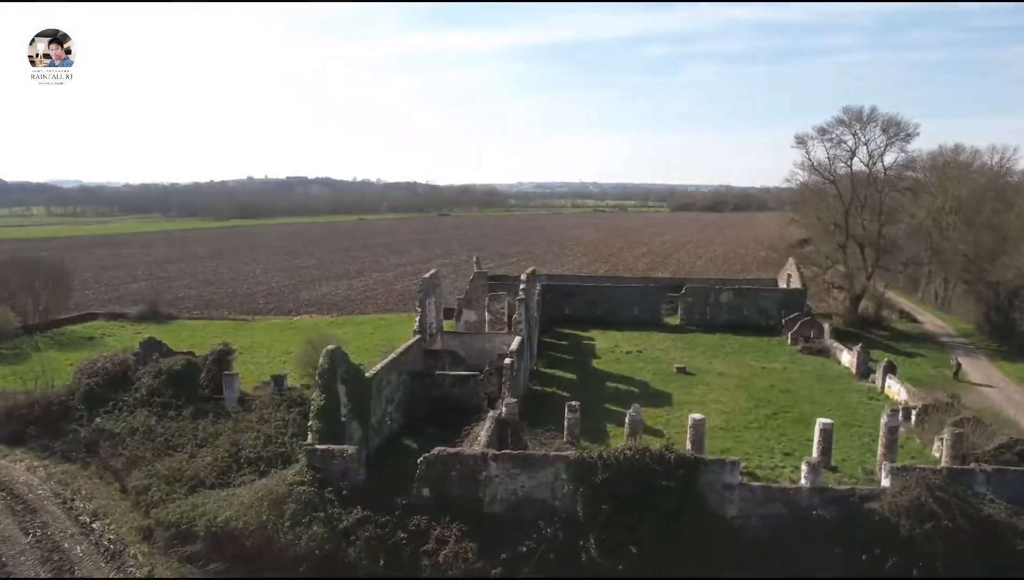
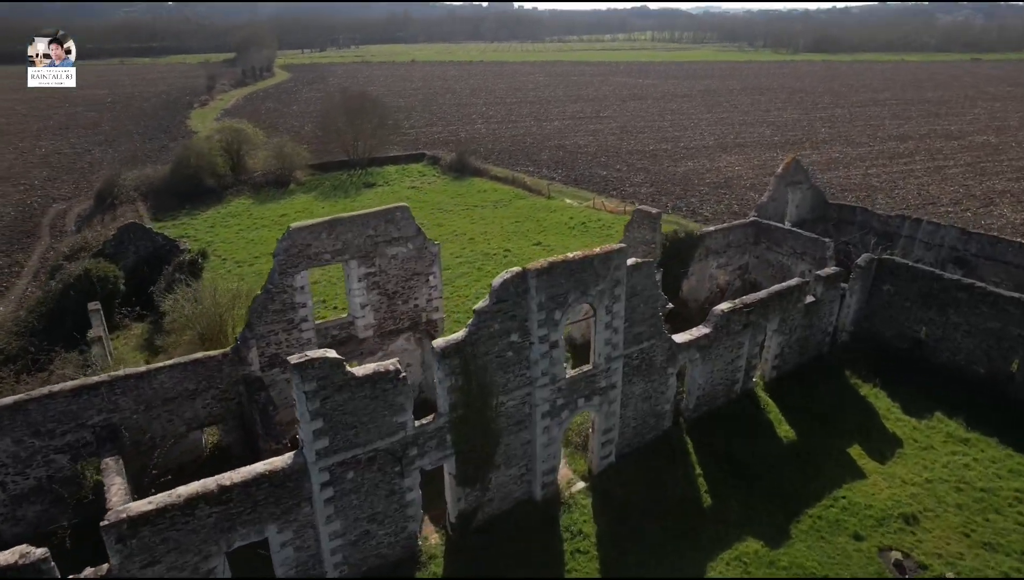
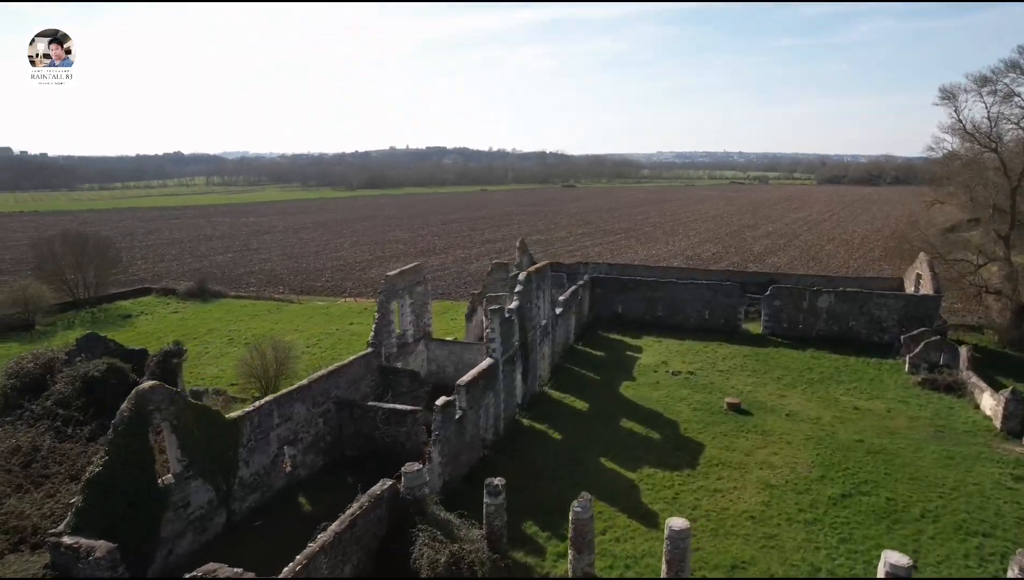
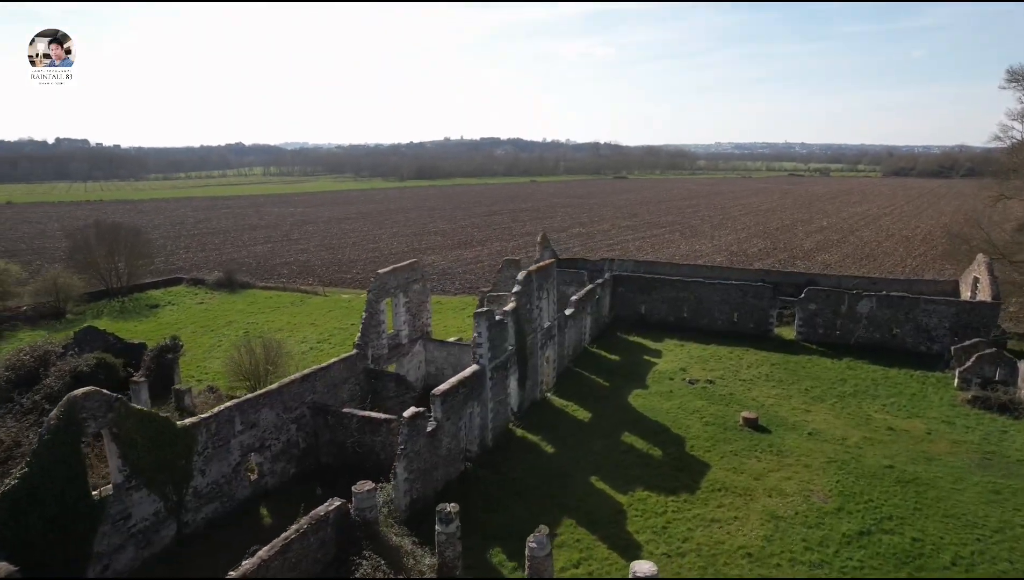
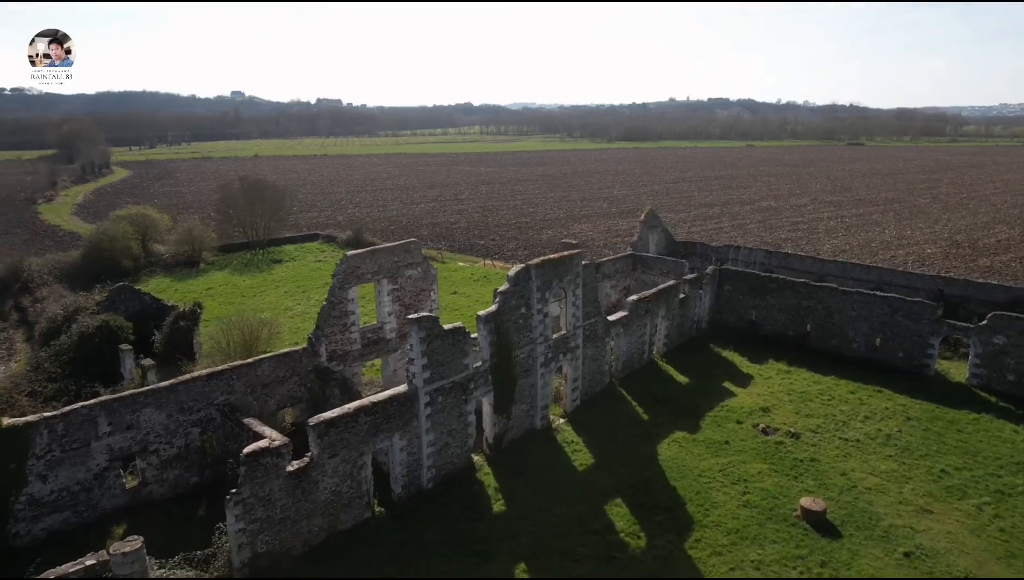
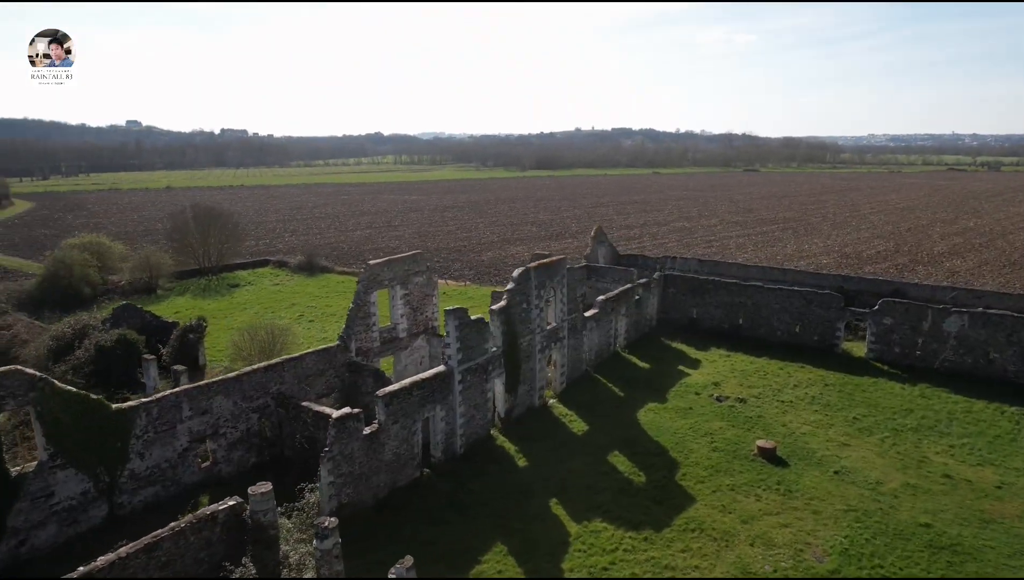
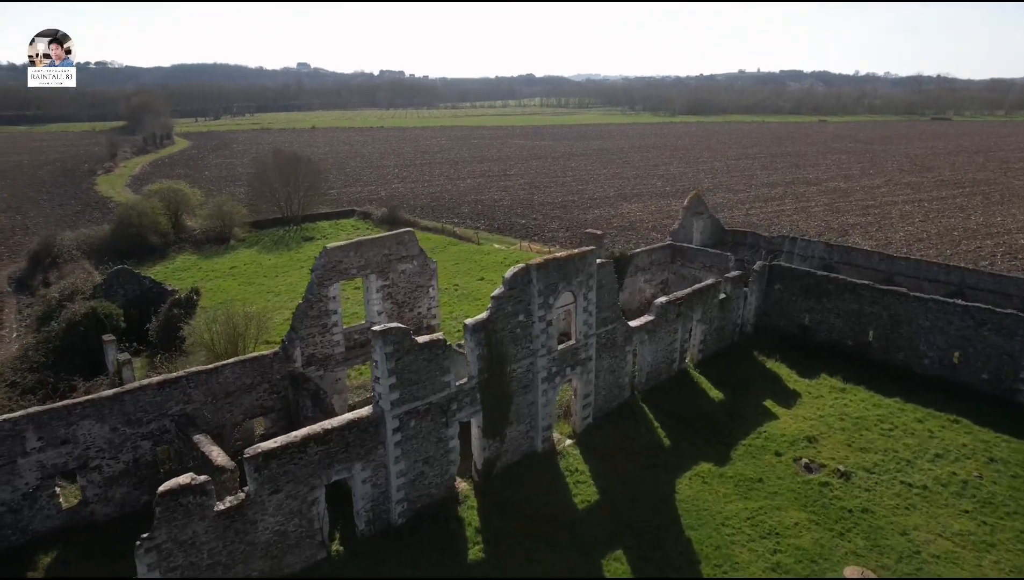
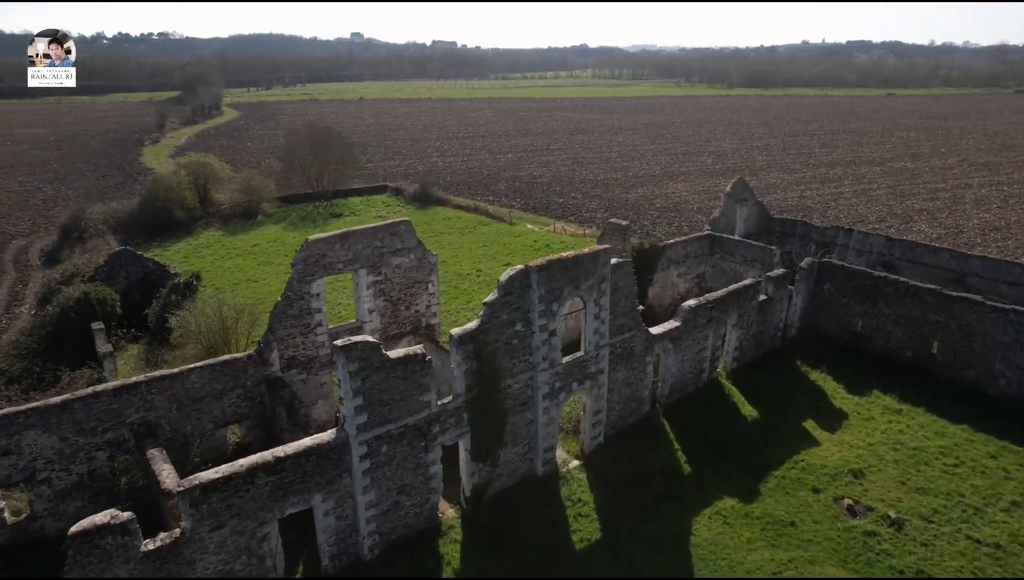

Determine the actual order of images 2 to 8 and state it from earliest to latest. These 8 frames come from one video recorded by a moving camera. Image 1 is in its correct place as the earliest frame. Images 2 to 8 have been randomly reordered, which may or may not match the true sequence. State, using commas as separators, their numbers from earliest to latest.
3, 4, 6, 5, 7, 8, 2
